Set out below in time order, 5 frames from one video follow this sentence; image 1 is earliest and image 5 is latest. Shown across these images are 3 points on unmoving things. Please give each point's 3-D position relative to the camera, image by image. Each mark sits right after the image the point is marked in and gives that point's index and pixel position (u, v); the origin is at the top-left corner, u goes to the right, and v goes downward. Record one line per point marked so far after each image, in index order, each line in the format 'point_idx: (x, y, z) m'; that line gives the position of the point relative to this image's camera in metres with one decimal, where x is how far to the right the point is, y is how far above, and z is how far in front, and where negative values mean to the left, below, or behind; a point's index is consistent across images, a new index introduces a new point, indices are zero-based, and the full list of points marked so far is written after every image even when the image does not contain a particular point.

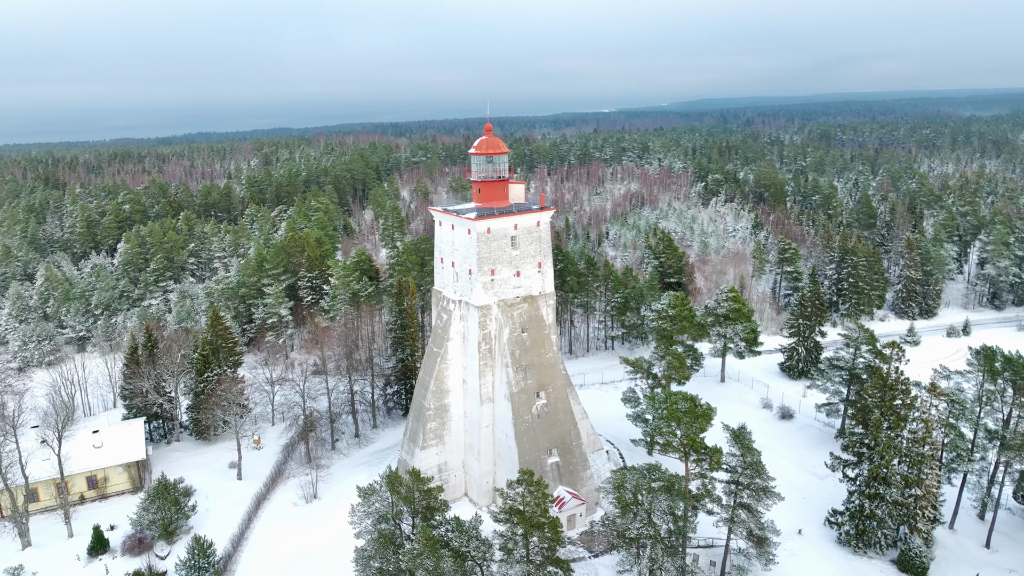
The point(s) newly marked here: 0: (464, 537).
0: (-1.0, -5.9, +16.7) m
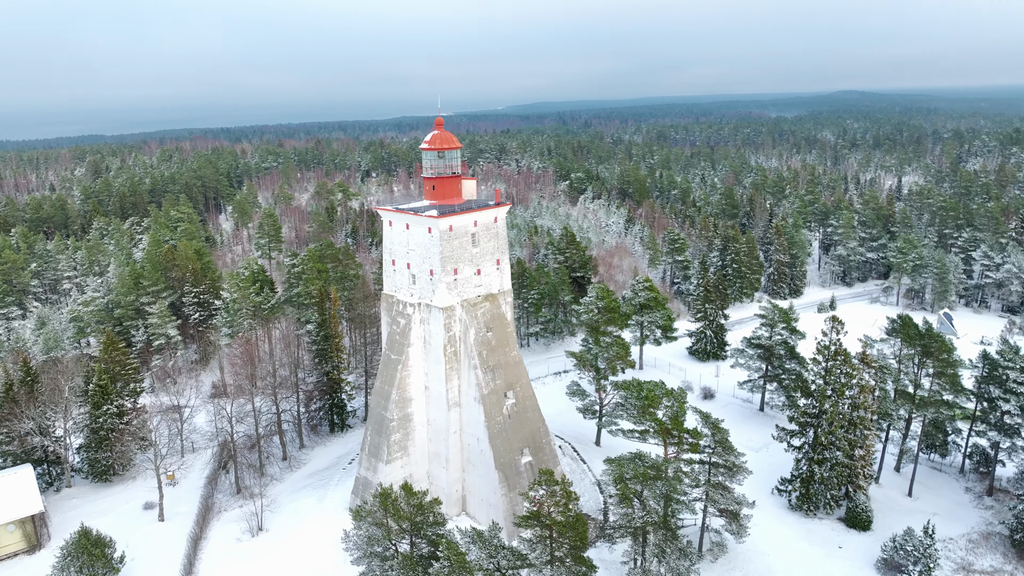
0: (-0.4, -5.9, +15.9) m
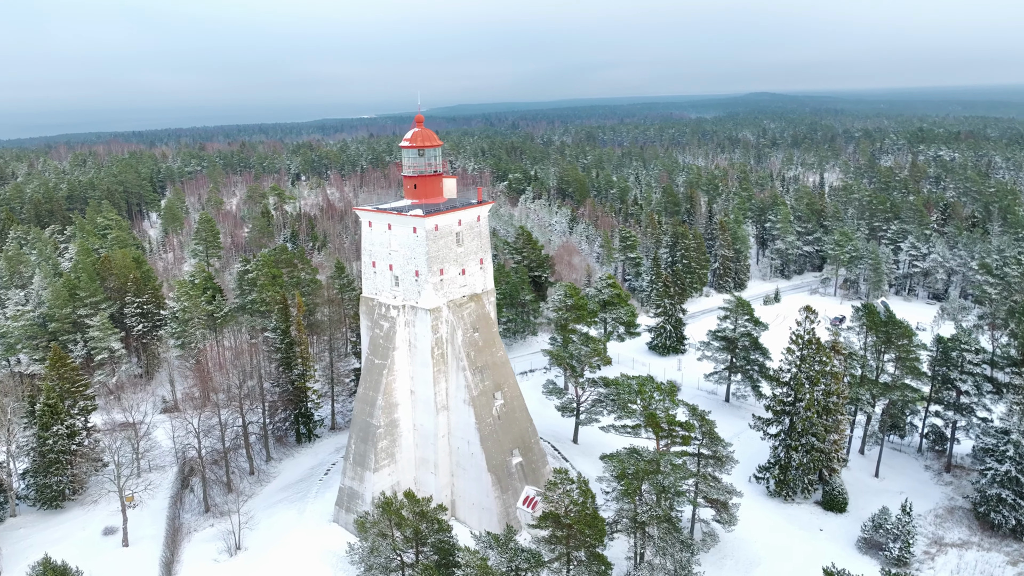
0: (0.0, -5.8, +15.5) m
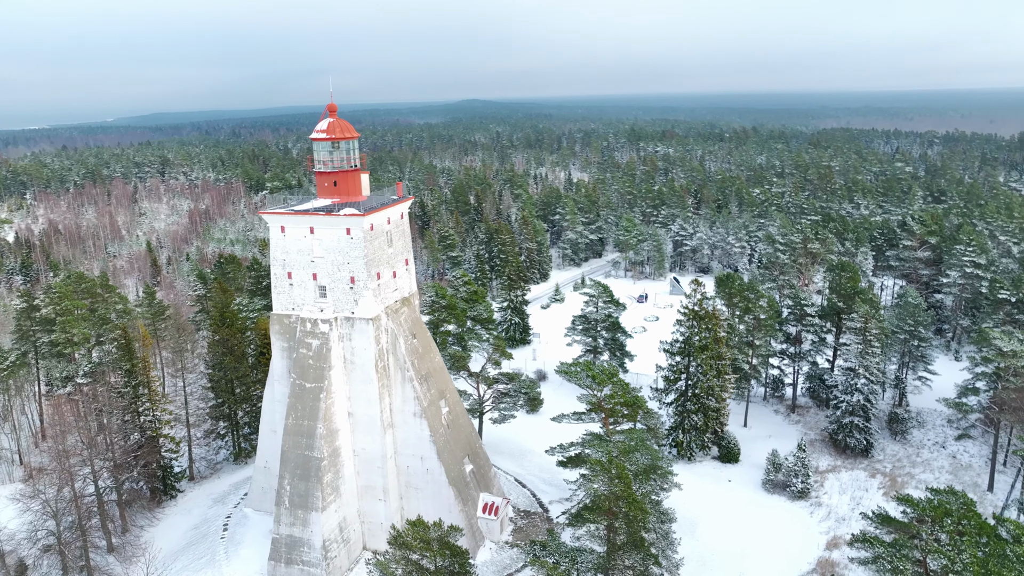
0: (+1.1, -5.6, +14.7) m
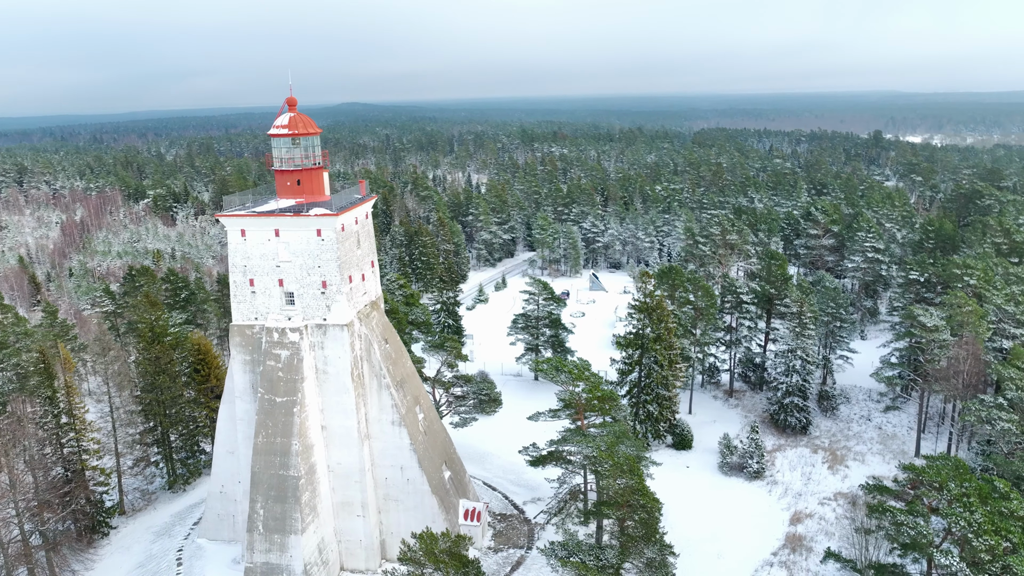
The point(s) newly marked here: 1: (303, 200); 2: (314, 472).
0: (+1.5, -5.4, +14.4) m
1: (-5.5, +2.3, +18.6) m
2: (-5.2, -4.8, +18.4) m
